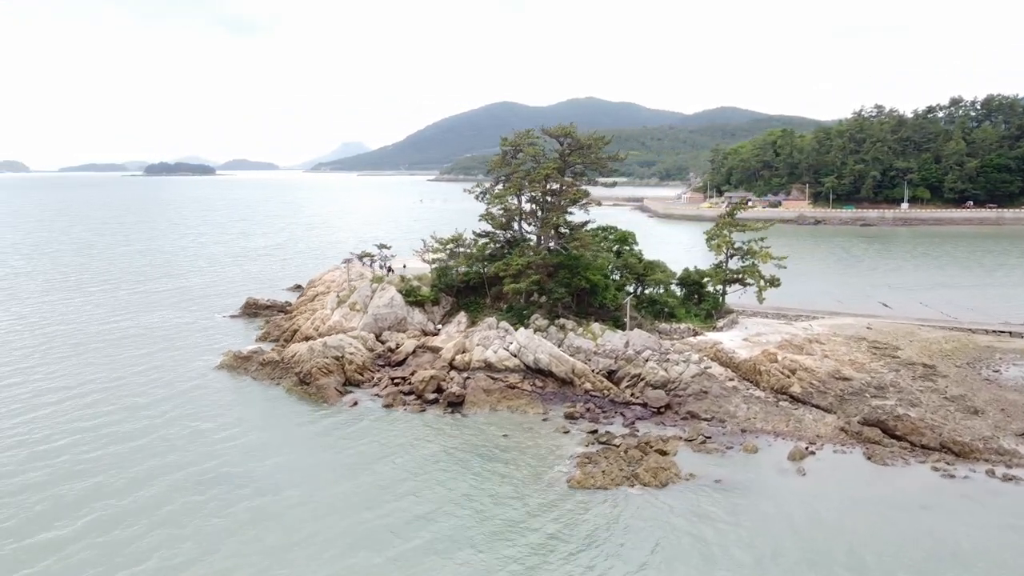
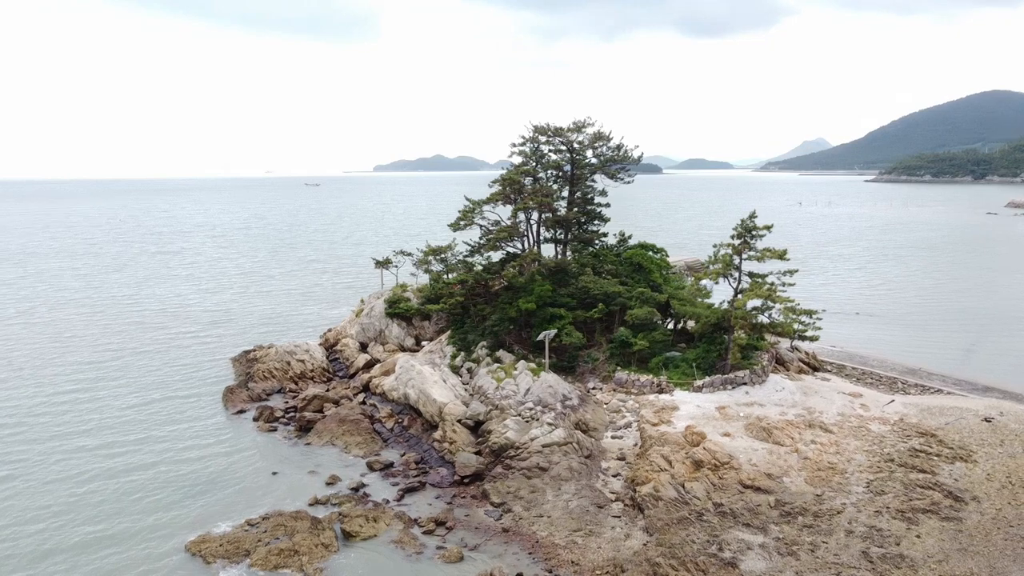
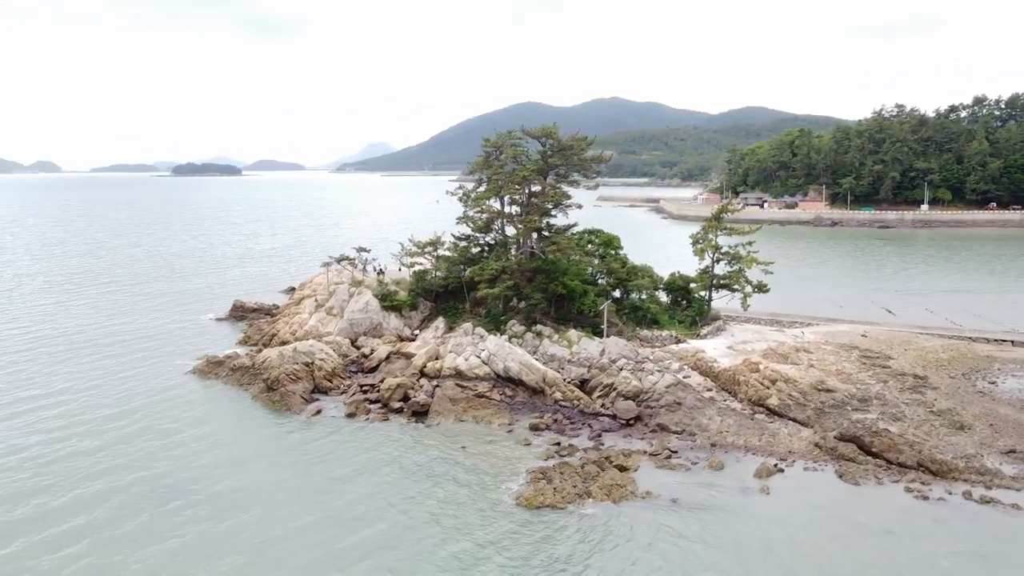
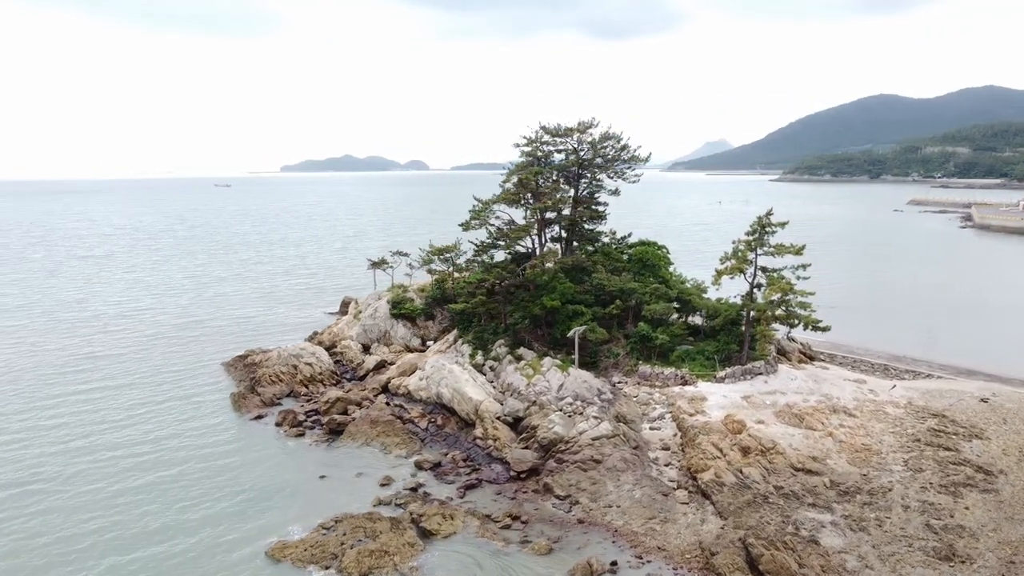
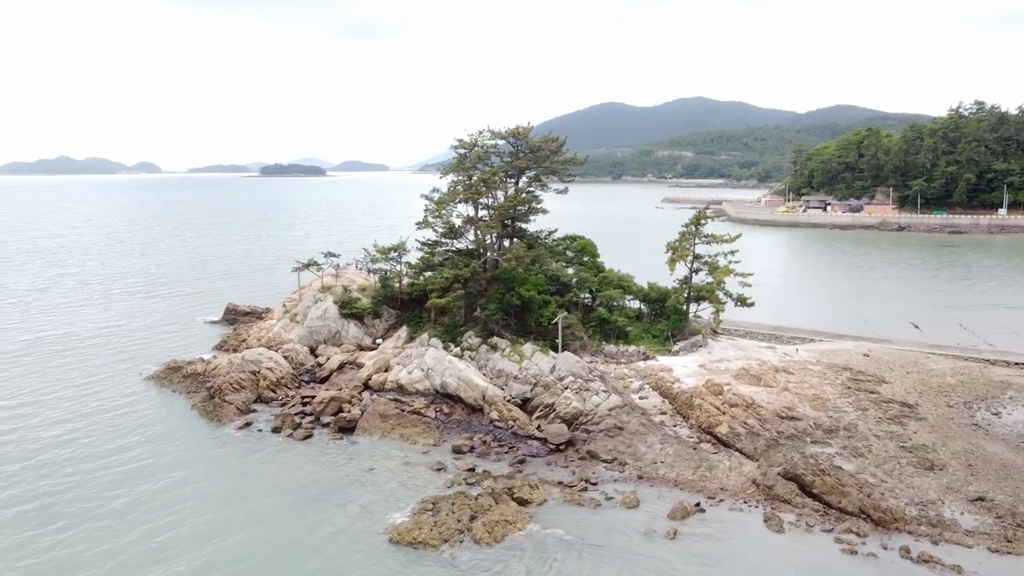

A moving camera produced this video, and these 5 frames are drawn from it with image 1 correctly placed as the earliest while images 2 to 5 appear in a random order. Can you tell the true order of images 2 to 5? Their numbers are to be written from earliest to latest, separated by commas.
3, 5, 4, 2
